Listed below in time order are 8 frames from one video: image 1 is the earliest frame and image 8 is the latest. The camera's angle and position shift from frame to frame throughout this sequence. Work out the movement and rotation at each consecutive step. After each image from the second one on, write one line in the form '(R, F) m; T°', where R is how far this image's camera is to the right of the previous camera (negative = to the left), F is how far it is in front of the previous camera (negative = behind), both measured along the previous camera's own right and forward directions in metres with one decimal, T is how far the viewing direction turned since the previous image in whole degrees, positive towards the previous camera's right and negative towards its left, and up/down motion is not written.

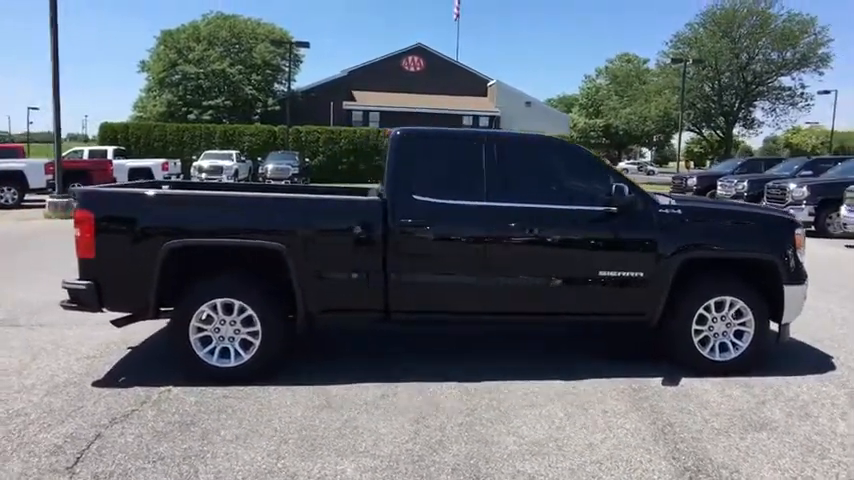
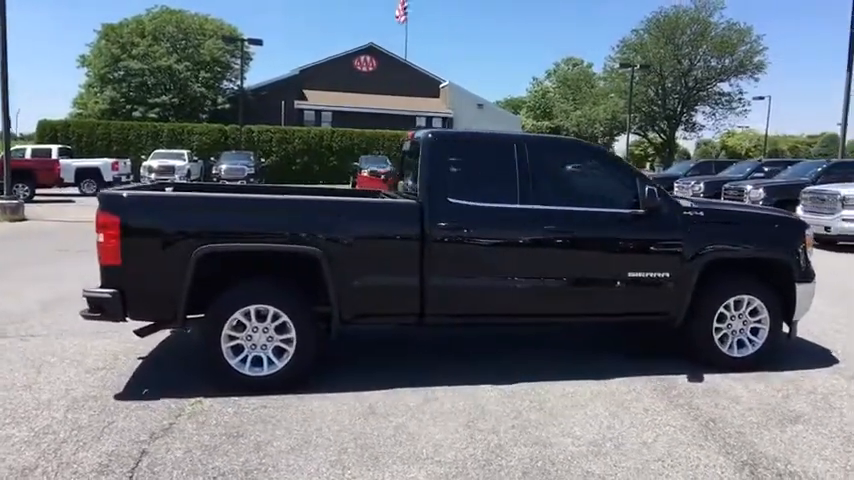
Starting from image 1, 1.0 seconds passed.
(-0.7, +0.1) m; +5°
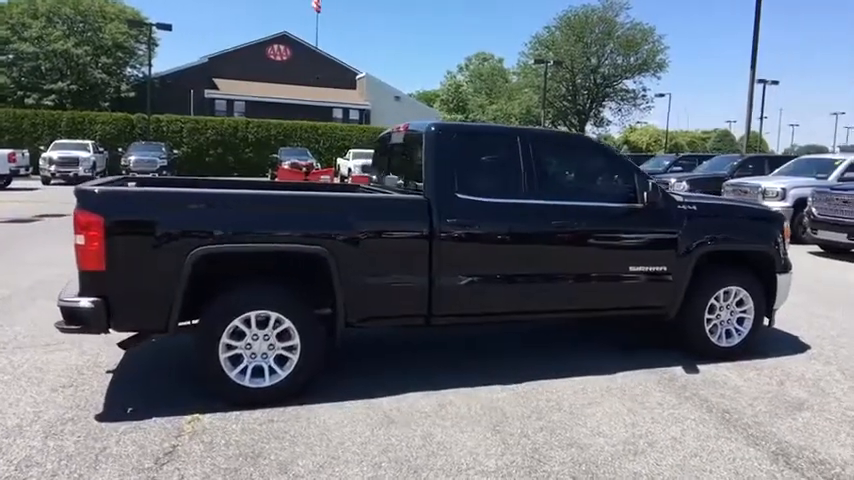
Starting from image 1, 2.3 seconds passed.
(-0.7, +0.3) m; +8°
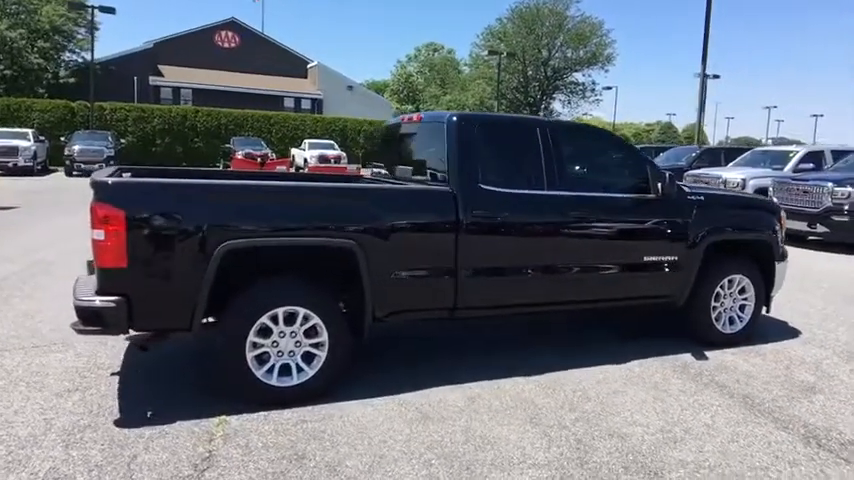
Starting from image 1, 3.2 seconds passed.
(-0.6, +0.1) m; +5°
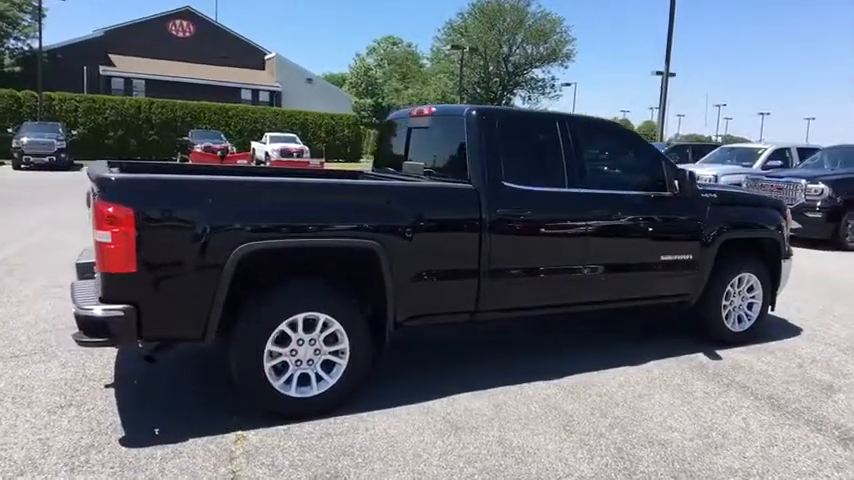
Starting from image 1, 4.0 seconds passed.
(-0.5, +0.2) m; +4°
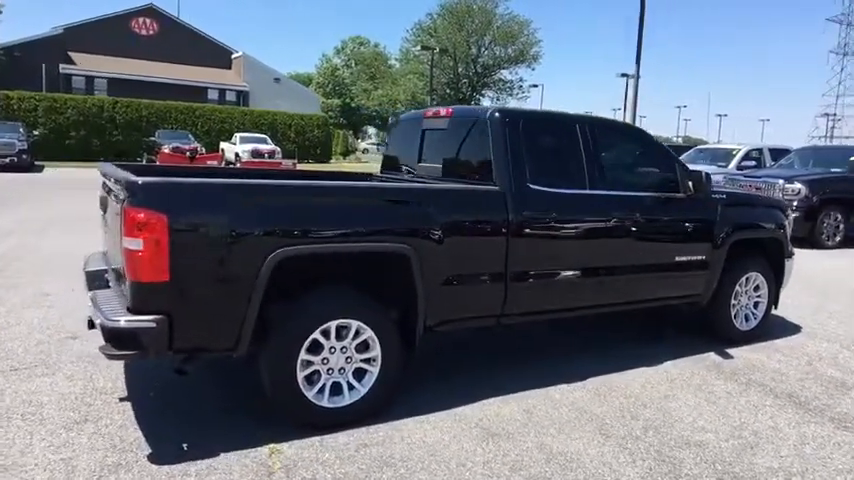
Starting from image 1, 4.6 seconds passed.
(-0.4, +0.1) m; +3°
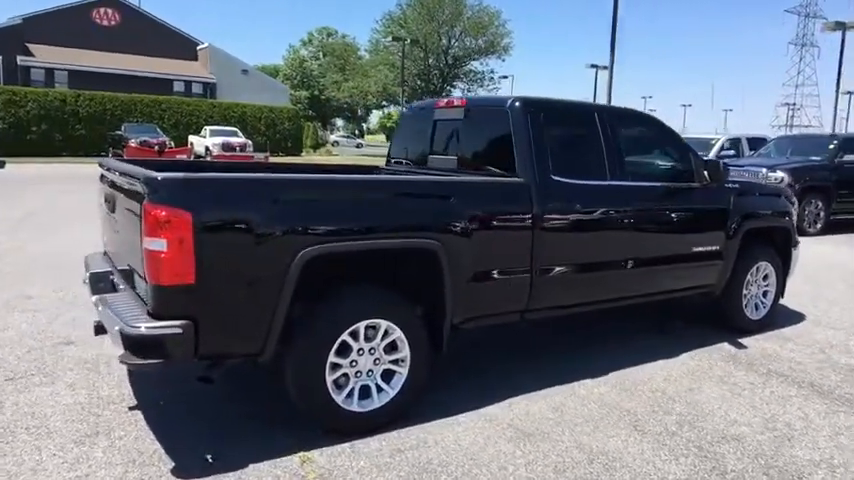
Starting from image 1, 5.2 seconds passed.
(-0.4, +0.2) m; +3°
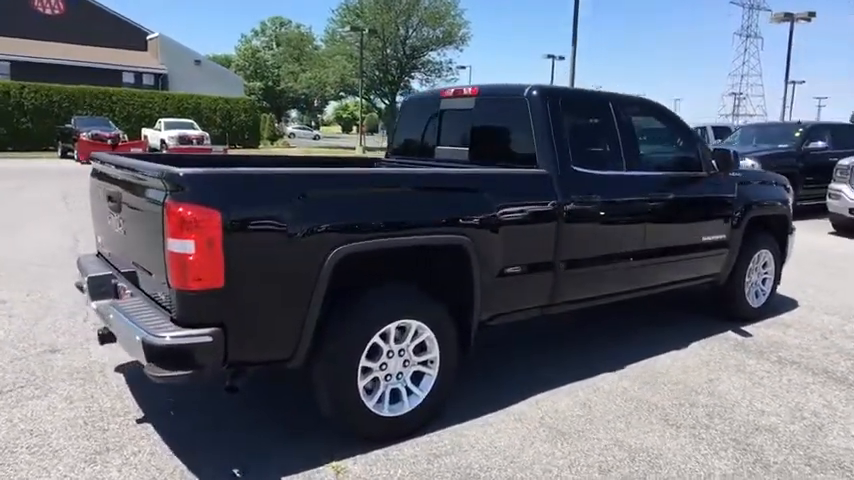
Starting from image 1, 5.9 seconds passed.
(-0.4, +0.2) m; +4°
